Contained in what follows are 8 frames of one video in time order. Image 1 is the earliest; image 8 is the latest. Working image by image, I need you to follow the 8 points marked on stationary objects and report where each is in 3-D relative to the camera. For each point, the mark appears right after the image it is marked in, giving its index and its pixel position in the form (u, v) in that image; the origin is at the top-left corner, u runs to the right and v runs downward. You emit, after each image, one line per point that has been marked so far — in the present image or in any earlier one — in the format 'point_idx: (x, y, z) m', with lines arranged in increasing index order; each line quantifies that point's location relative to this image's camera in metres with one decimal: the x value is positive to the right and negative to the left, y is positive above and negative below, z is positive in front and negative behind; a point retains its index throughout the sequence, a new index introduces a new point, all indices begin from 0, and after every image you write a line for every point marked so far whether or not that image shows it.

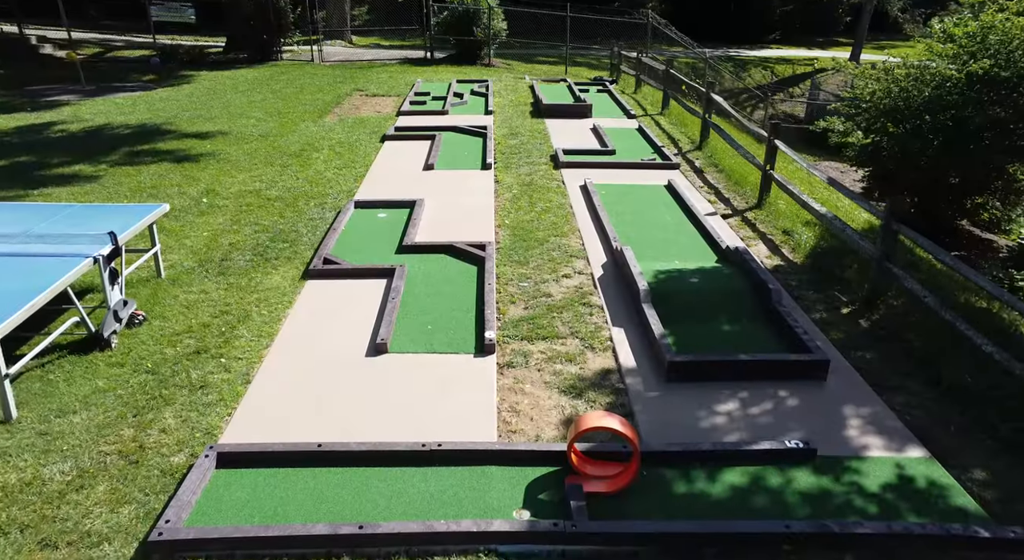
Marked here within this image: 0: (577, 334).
0: (+0.4, -0.4, +4.5) m
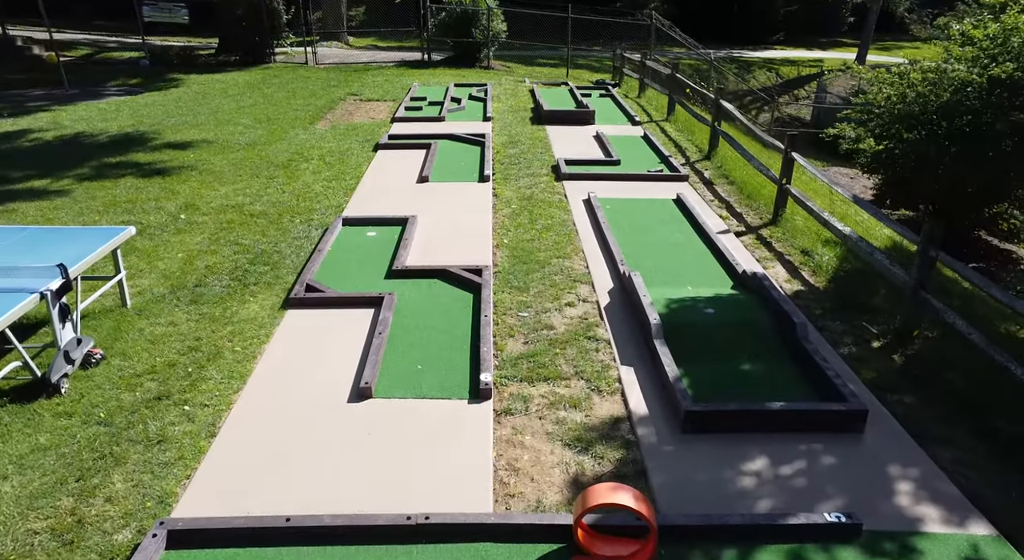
0: (+0.4, -0.6, +4.1) m
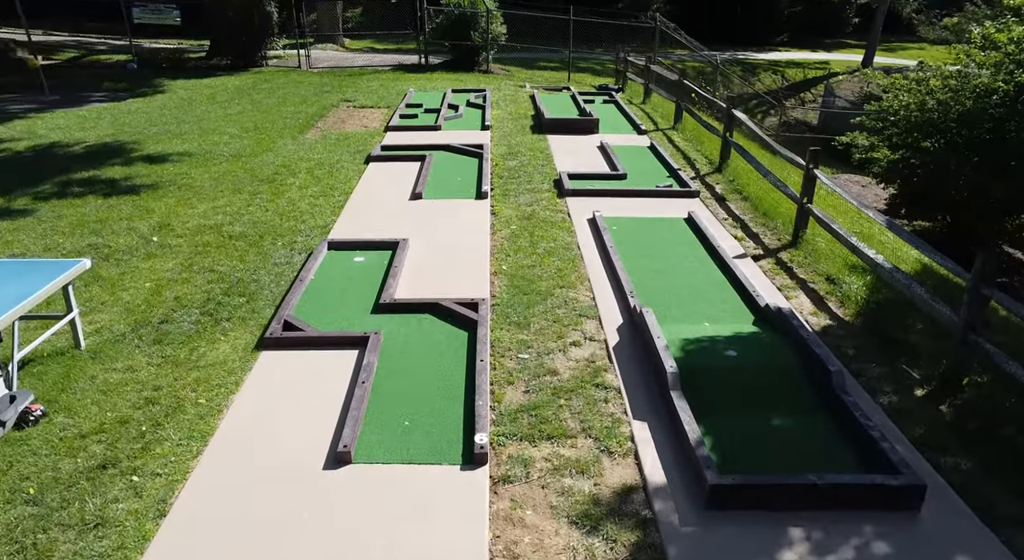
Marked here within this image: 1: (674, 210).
0: (+0.4, -0.8, +3.6) m
1: (+1.6, +0.7, +6.6) m
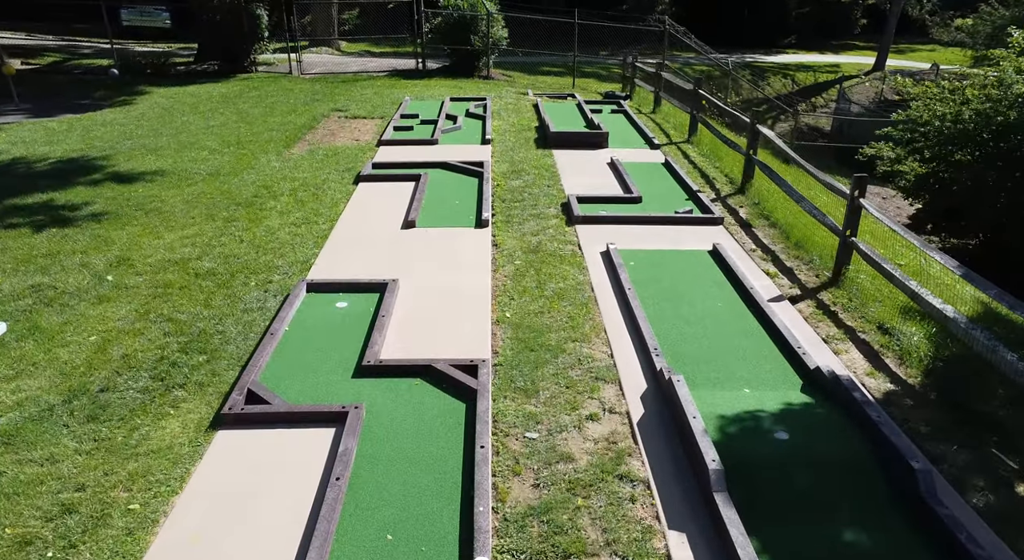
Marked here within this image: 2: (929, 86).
0: (+0.4, -1.2, +2.9) m
1: (+1.6, +0.3, +5.9) m
2: (+6.4, +3.0, +10.2) m
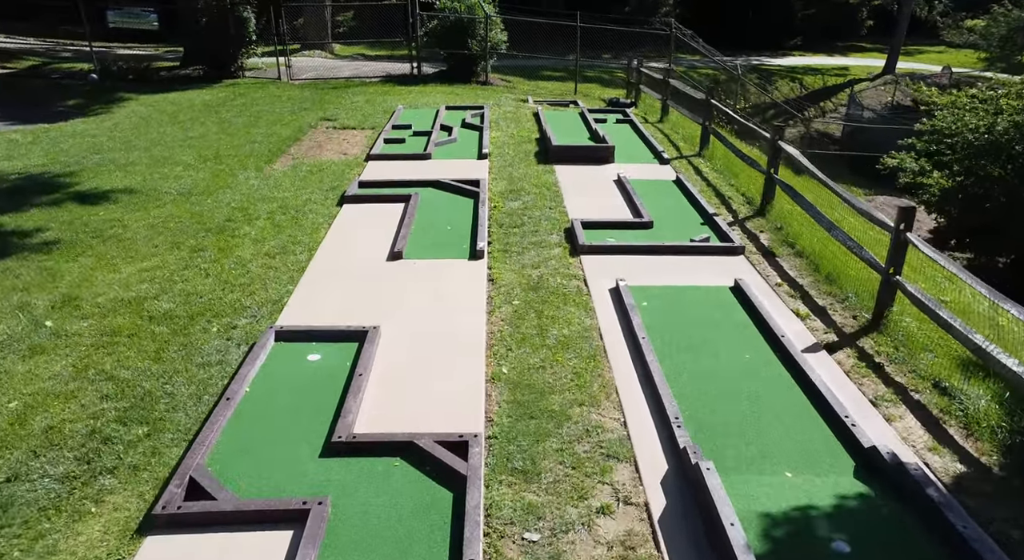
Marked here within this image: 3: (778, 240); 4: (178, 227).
0: (+0.4, -1.5, +2.3) m
1: (+1.6, 0.0, +5.3) m
2: (+6.3, +2.7, +9.6) m
3: (+2.4, +0.4, +6.0) m
4: (-3.0, +0.5, +6.1) m
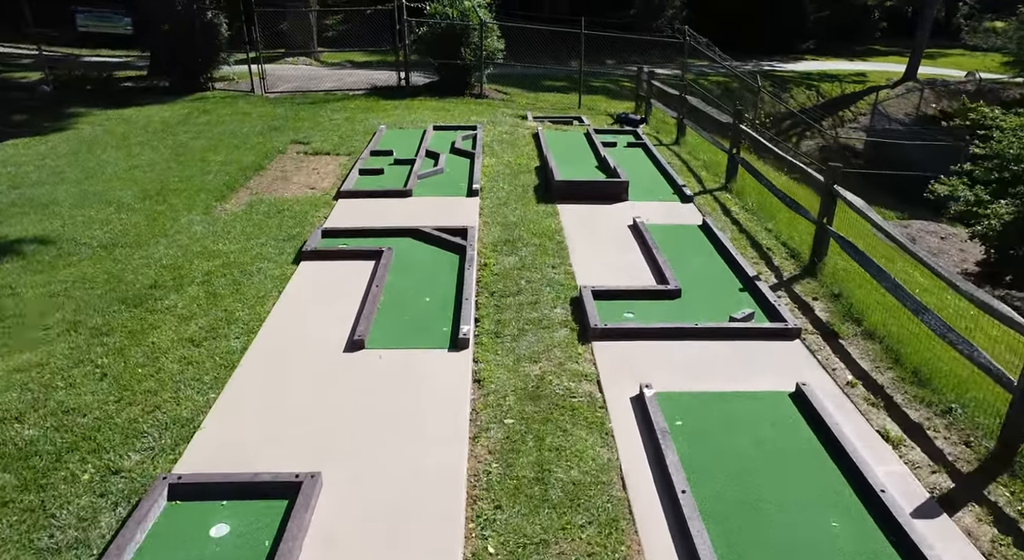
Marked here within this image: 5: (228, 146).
0: (+0.4, -2.1, +1.0) m
1: (+1.6, -0.6, +4.1) m
2: (+6.3, +2.1, +8.3) m
3: (+2.4, -0.2, +4.8) m
4: (-3.1, -0.1, +4.8) m
5: (-3.7, +1.8, +8.7) m
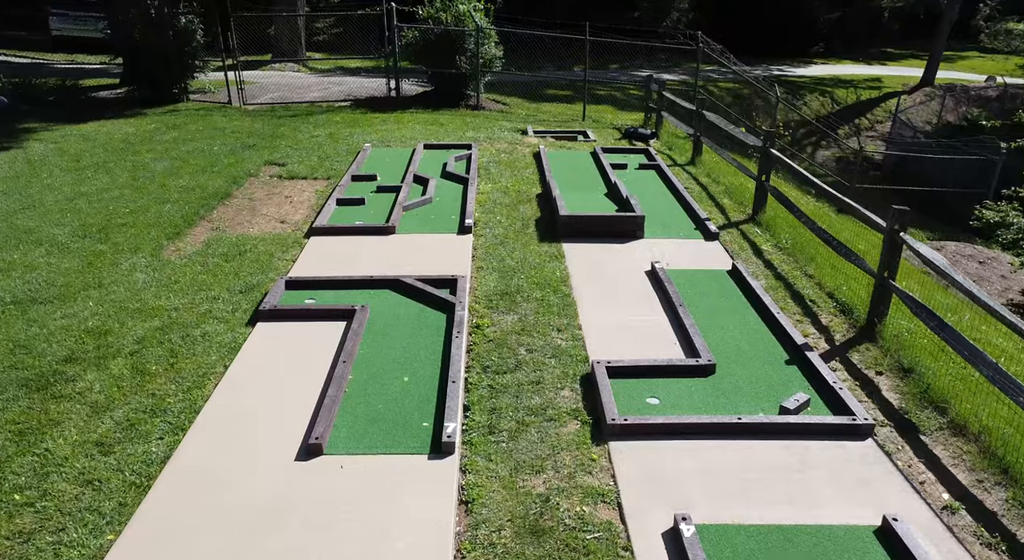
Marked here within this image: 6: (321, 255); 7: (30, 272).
0: (+0.4, -2.5, +0.1) m
1: (+1.6, -1.0, +3.2) m
2: (+6.3, +1.6, +7.4) m
3: (+2.3, -0.7, +3.9) m
4: (-3.1, -0.6, +3.9) m
5: (-3.7, +1.3, +7.8) m
6: (-1.6, +0.2, +5.6) m
7: (-3.7, 0.0, +5.1) m
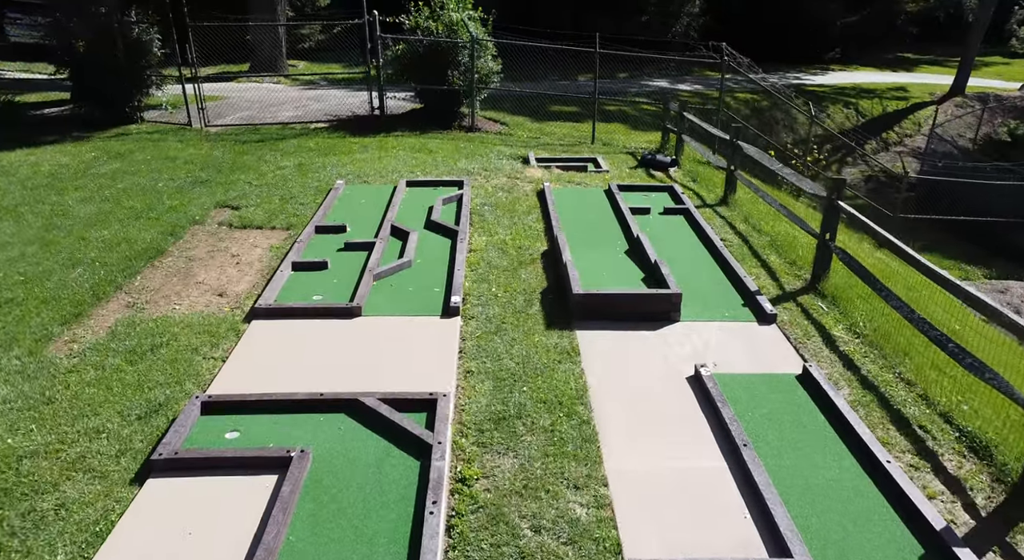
0: (+0.4, -3.2, -1.2) m
1: (+1.6, -1.7, +1.8) m
2: (+6.3, +1.0, +6.1) m
3: (+2.3, -1.3, +2.6) m
4: (-3.1, -1.2, +2.6) m
5: (-3.7, +0.7, +6.5) m
6: (-1.6, -0.4, +4.2) m
7: (-3.7, -0.6, +3.8) m
